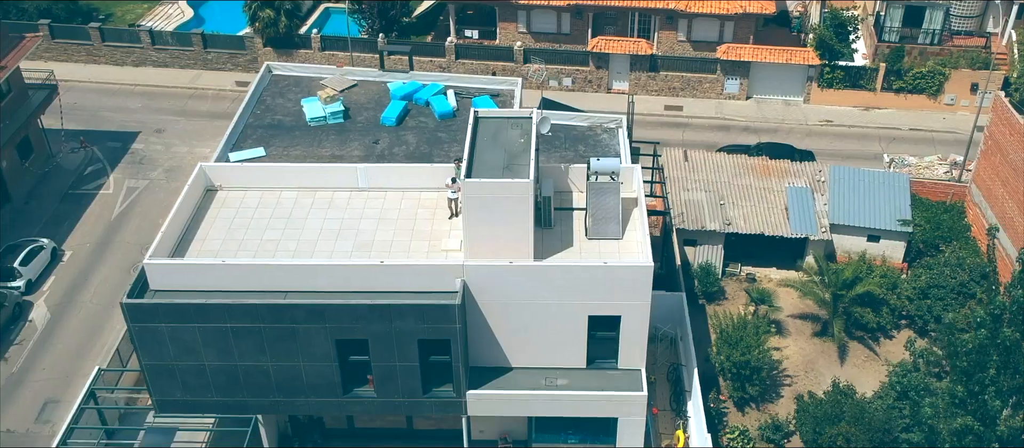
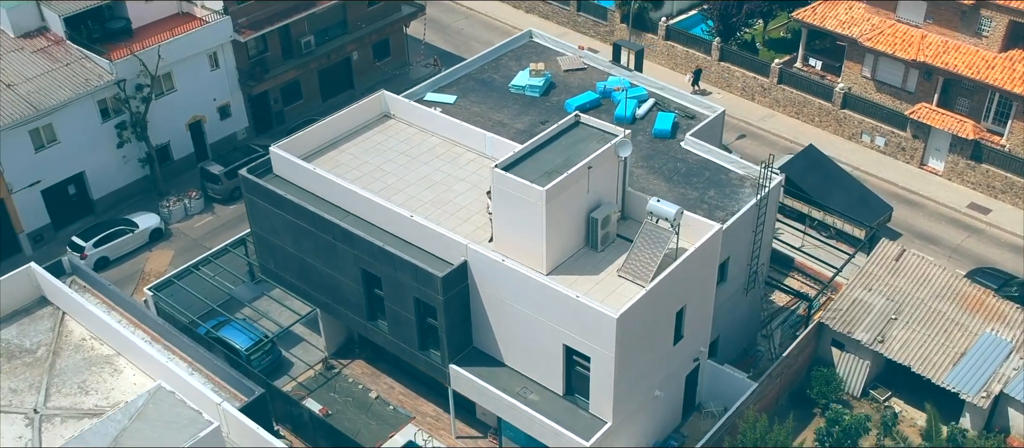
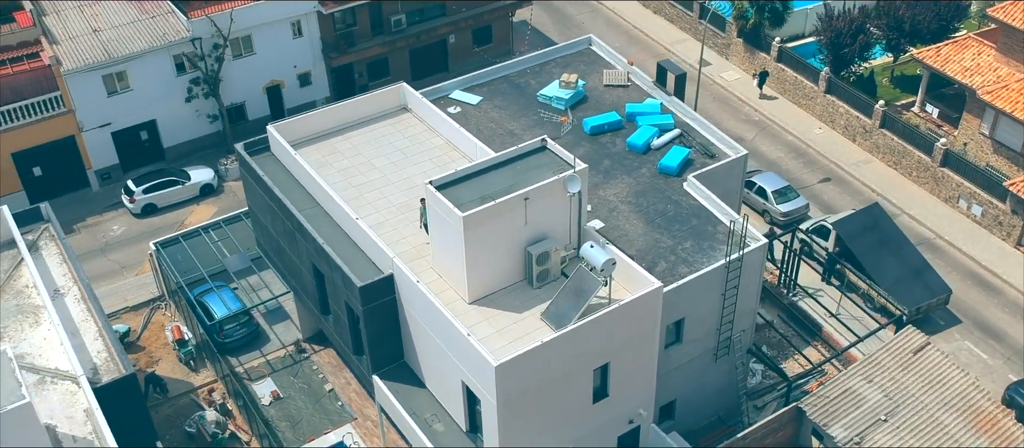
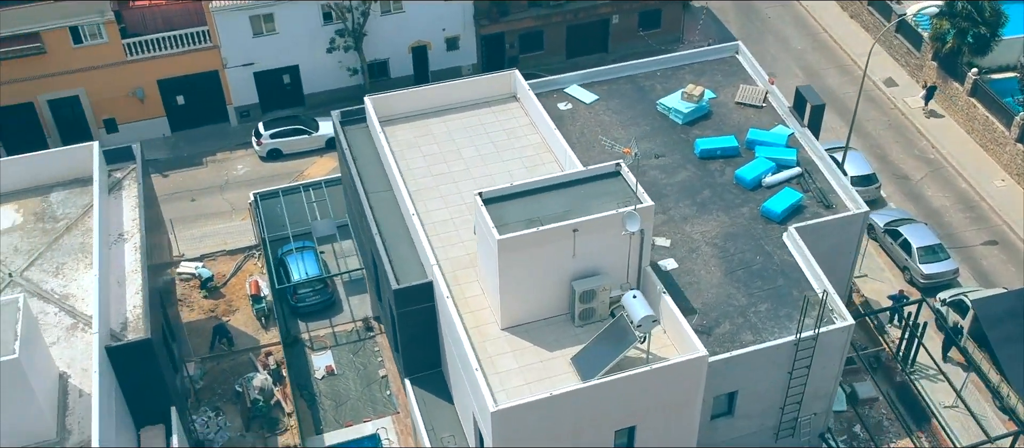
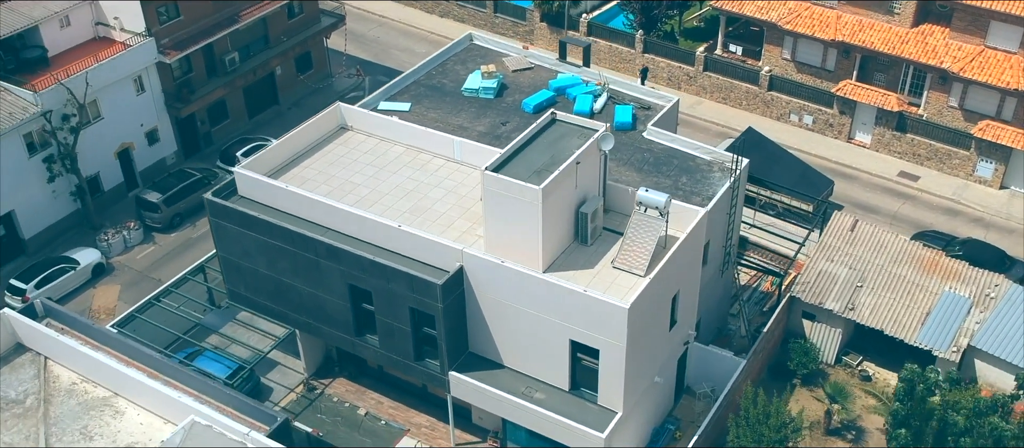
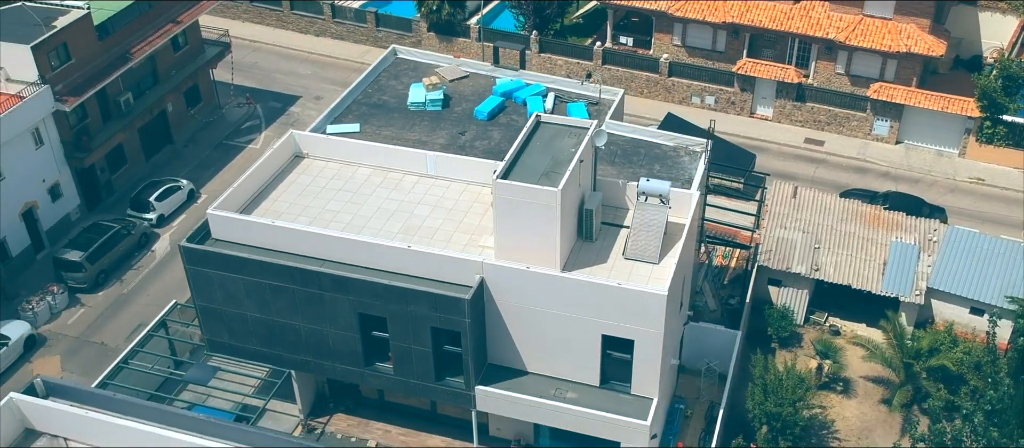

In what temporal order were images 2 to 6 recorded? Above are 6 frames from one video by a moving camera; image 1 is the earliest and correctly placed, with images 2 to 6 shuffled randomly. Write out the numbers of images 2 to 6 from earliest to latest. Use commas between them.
6, 5, 2, 3, 4
